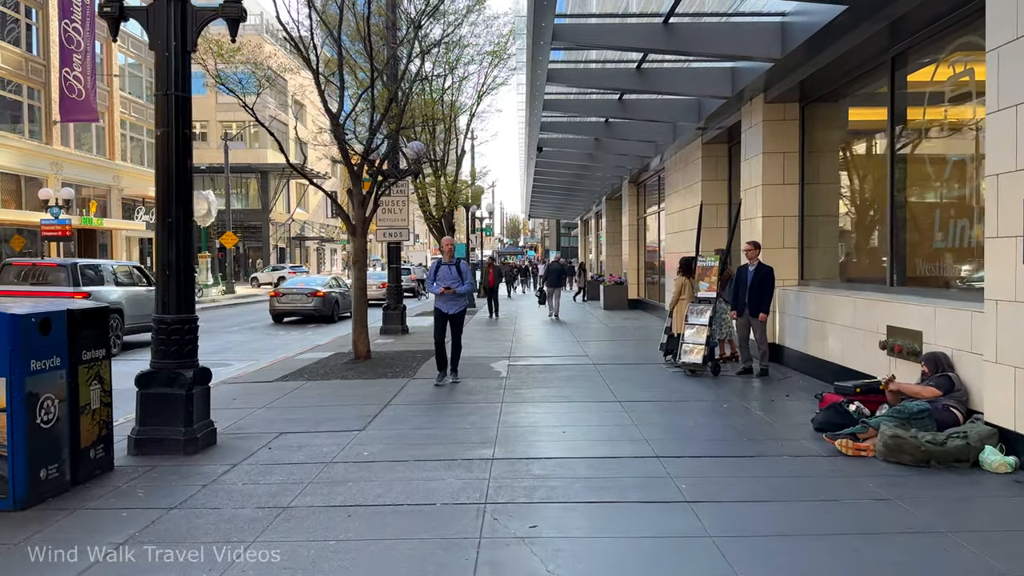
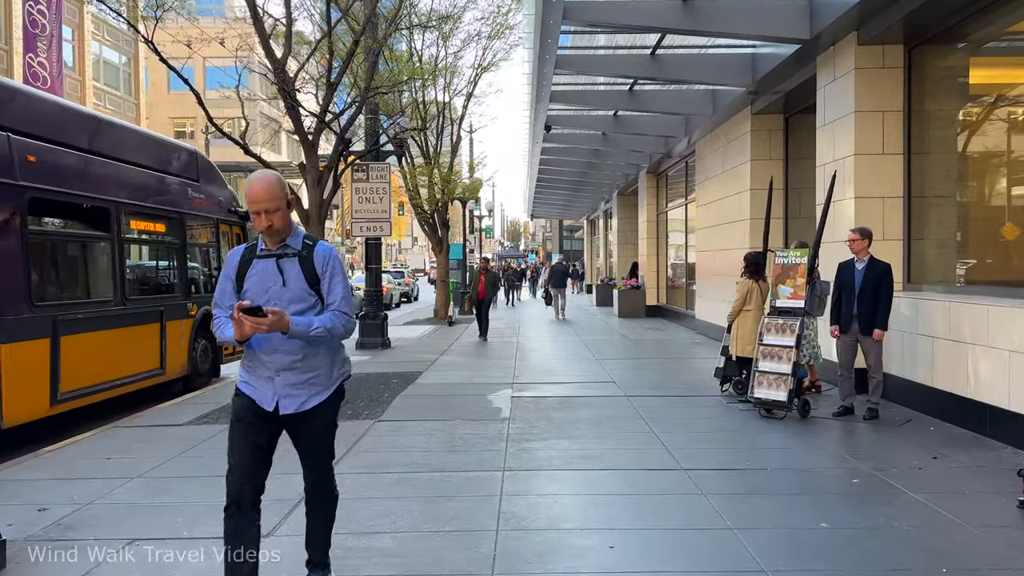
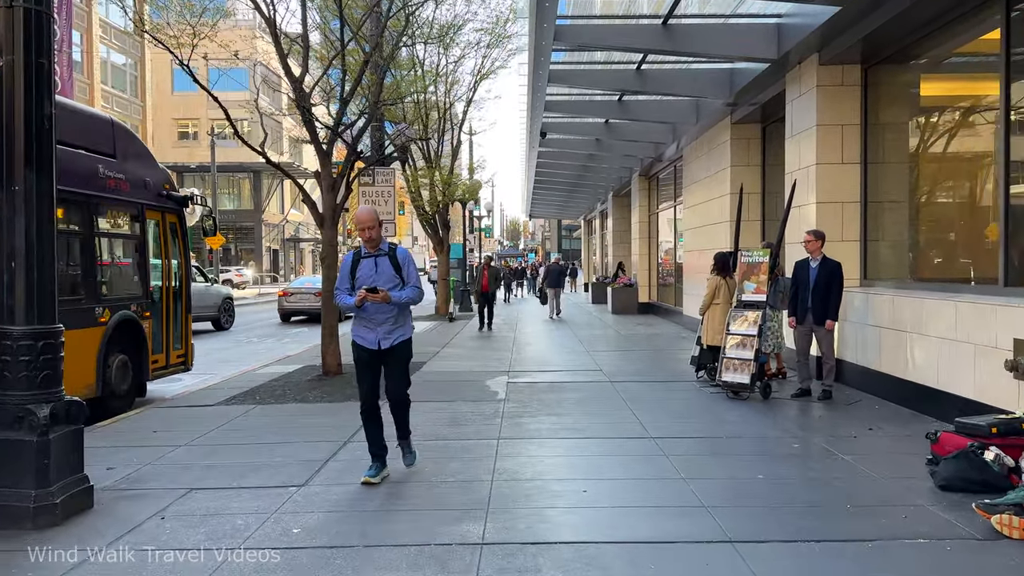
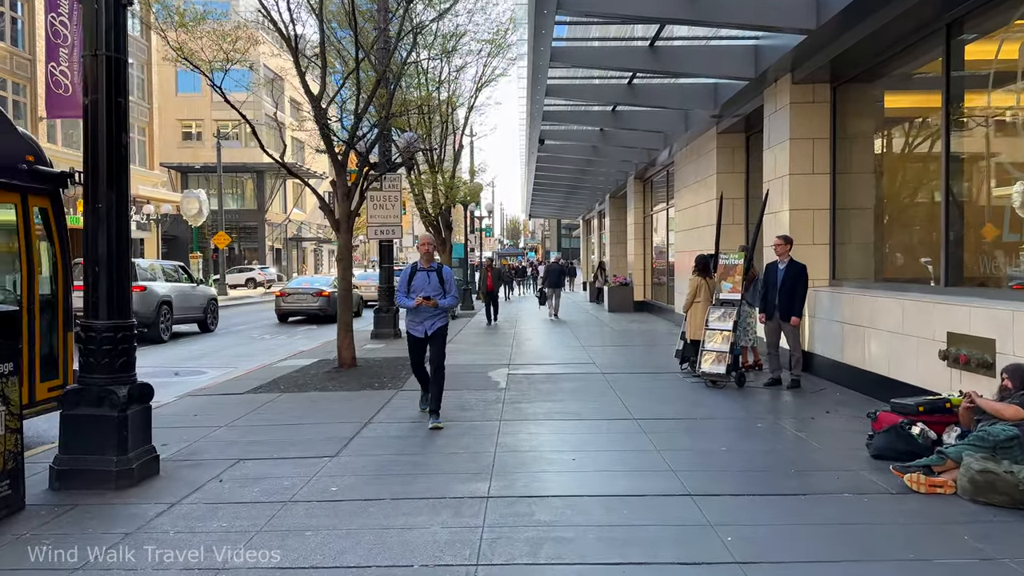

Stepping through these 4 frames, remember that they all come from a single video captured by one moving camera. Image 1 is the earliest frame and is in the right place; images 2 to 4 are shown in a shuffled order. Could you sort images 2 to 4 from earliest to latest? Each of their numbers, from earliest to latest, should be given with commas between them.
4, 3, 2
